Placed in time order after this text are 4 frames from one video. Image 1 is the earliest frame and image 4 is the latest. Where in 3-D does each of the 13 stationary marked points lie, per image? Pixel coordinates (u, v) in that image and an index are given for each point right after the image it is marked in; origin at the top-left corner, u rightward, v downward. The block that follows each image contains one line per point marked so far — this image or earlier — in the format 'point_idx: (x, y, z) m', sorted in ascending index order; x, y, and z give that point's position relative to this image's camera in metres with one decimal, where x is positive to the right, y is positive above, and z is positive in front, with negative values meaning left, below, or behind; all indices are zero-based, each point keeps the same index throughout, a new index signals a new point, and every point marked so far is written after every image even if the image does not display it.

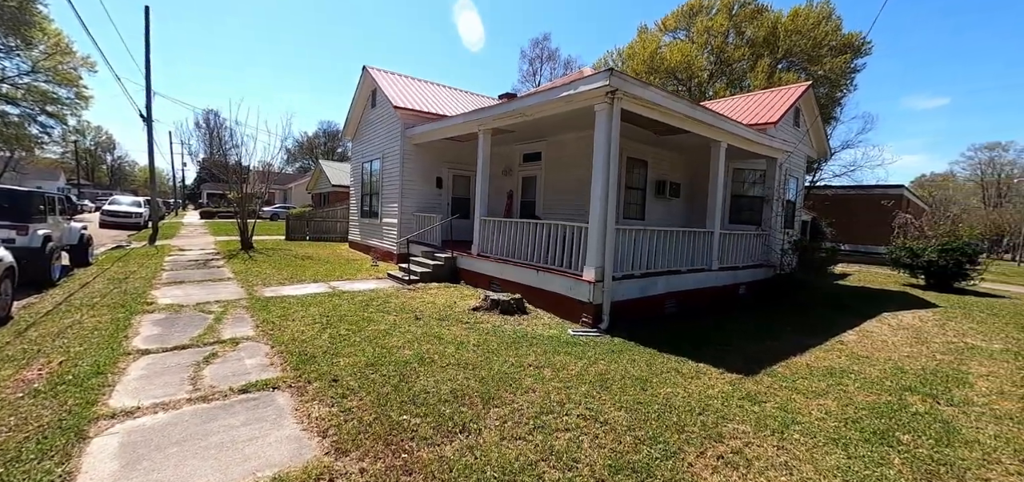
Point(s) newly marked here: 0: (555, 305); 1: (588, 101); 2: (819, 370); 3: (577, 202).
0: (+0.7, -1.0, +6.4) m
1: (+1.1, +2.0, +6.1) m
2: (+3.5, -1.5, +4.8) m
3: (+1.3, +0.8, +9.3) m
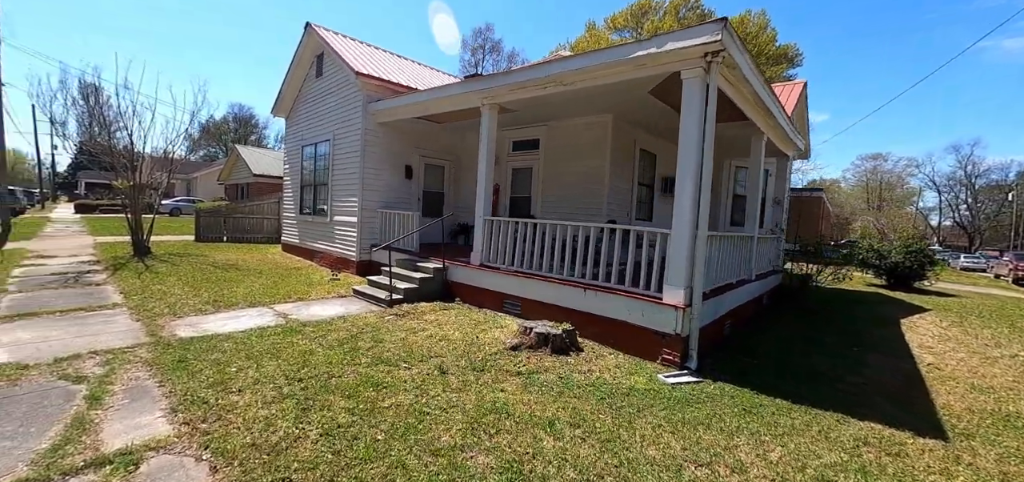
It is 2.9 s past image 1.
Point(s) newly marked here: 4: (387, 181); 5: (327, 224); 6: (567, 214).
0: (+1.2, -1.1, +4.8) m
1: (+1.7, +1.9, +4.6) m
2: (+4.2, -1.5, +3.6) m
3: (+1.3, +0.8, +7.7) m
4: (-2.4, +1.2, +8.1) m
5: (-3.8, +0.3, +8.8) m
6: (+1.0, +0.5, +7.9) m
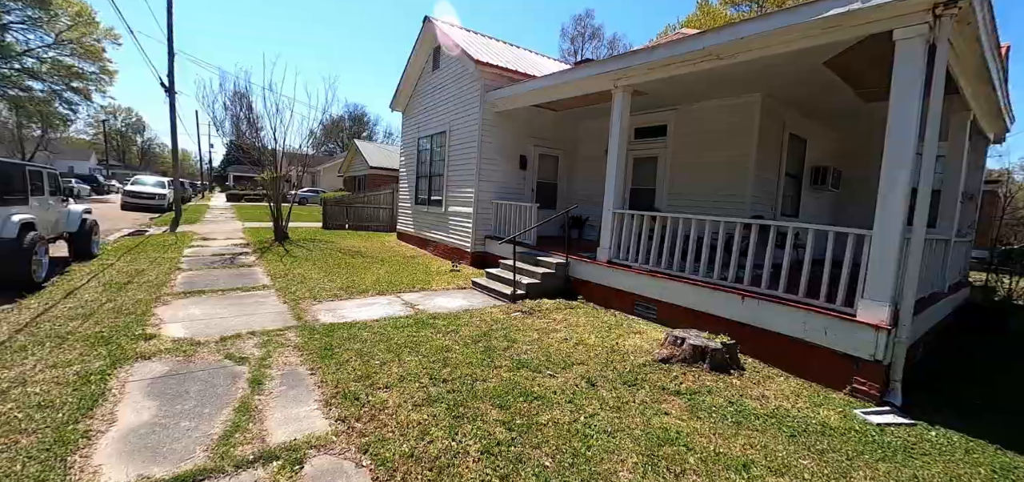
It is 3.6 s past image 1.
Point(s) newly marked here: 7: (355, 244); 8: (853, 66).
0: (+2.6, -1.1, +4.0) m
1: (+3.1, +1.9, +3.6) m
2: (+5.3, -1.6, +2.2) m
3: (+3.3, +0.8, +6.8) m
4: (-0.2, +1.3, +7.9) m
5: (-1.5, +0.5, +8.8) m
6: (+3.1, +0.6, +7.1) m
7: (-3.5, -0.1, +9.4) m
8: (+4.0, +2.0, +4.9) m
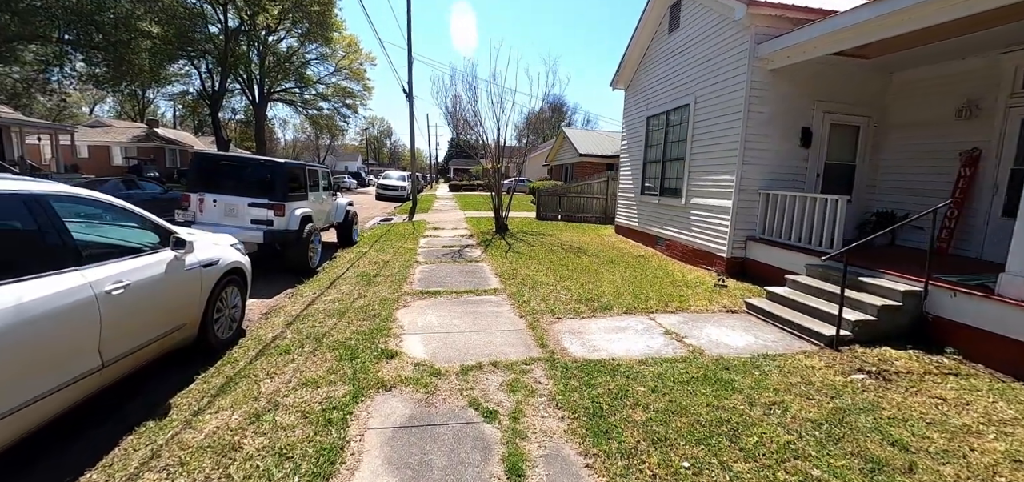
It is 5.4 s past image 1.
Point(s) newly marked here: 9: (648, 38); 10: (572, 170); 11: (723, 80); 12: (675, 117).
0: (+4.3, -1.3, +1.2) m
1: (+4.7, +1.6, +0.5) m
2: (+6.1, -2.0, -1.5) m
3: (+6.3, +0.6, +3.4) m
4: (+3.6, +1.3, +5.9) m
5: (+2.8, +0.6, +7.3) m
6: (+6.2, +0.3, +3.7) m
7: (+1.2, 0.0, +8.6) m
8: (+6.1, +1.7, +1.4) m
9: (+2.7, +4.2, +8.6) m
10: (+2.5, +3.1, +18.6) m
11: (+3.1, +2.4, +6.2) m
12: (+2.9, +2.2, +7.5) m
